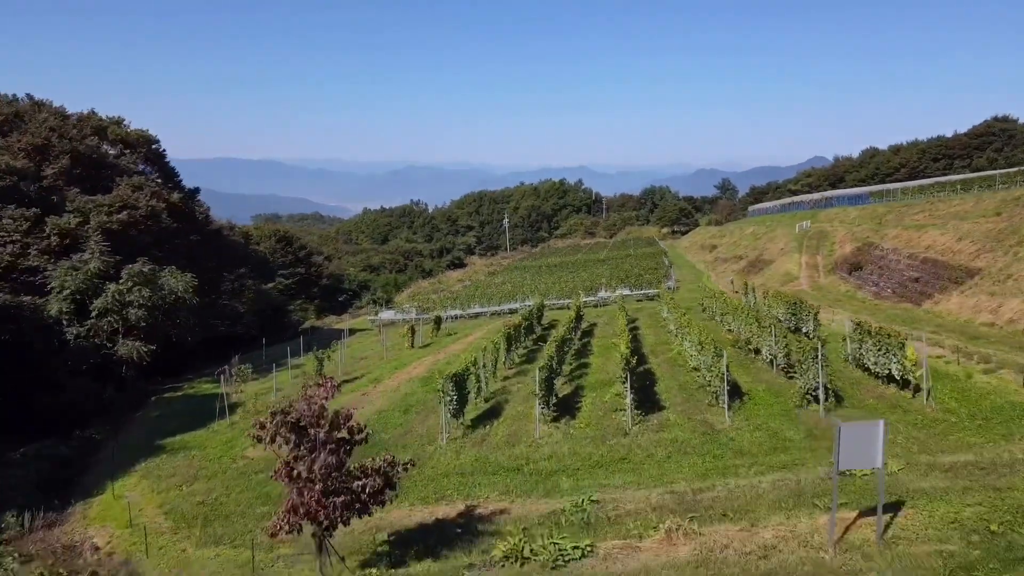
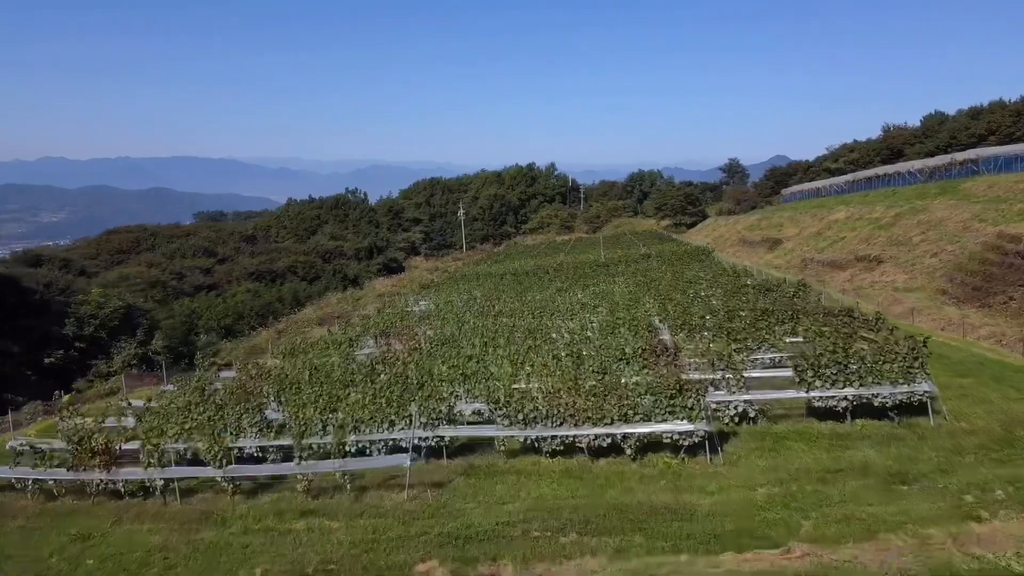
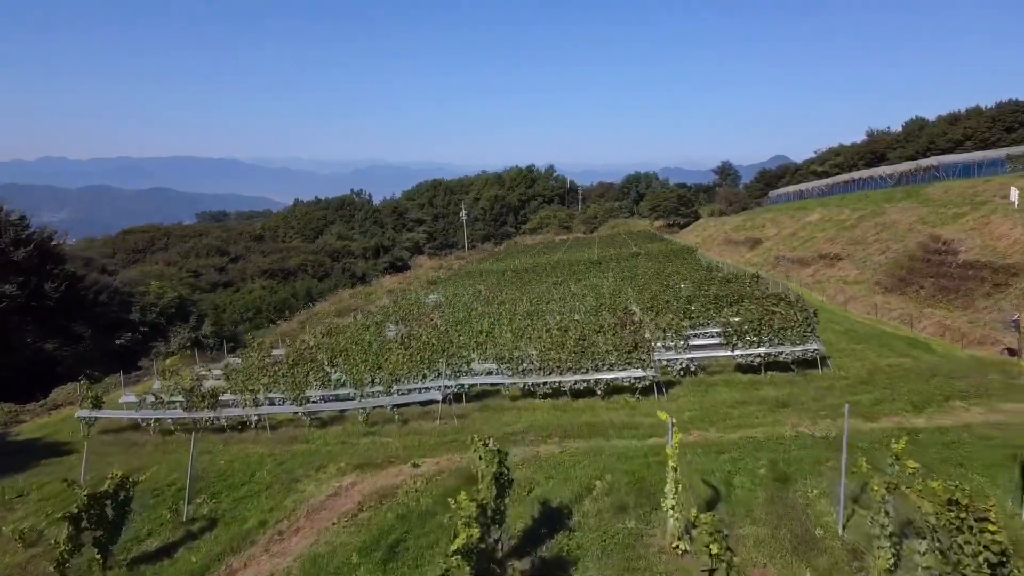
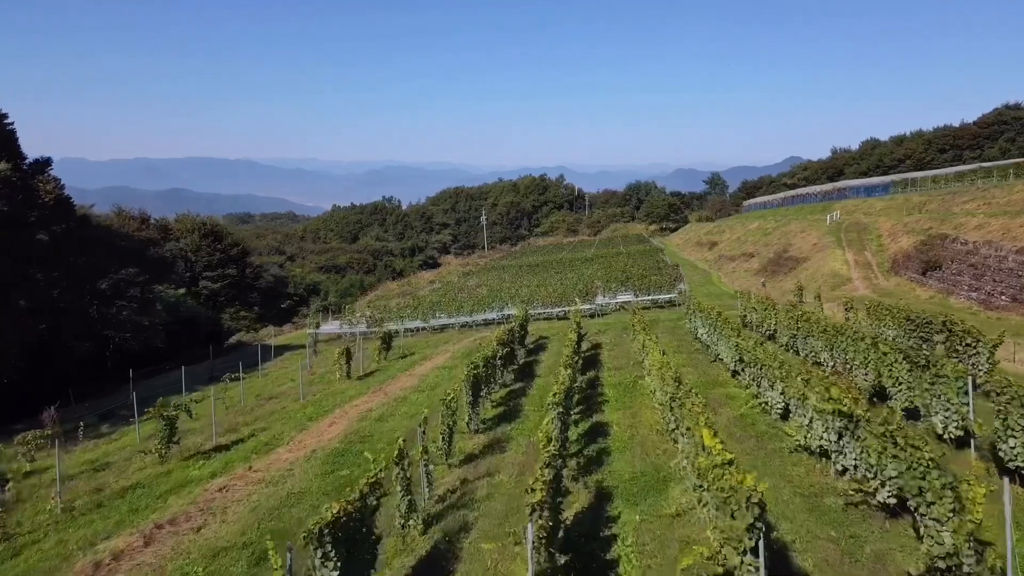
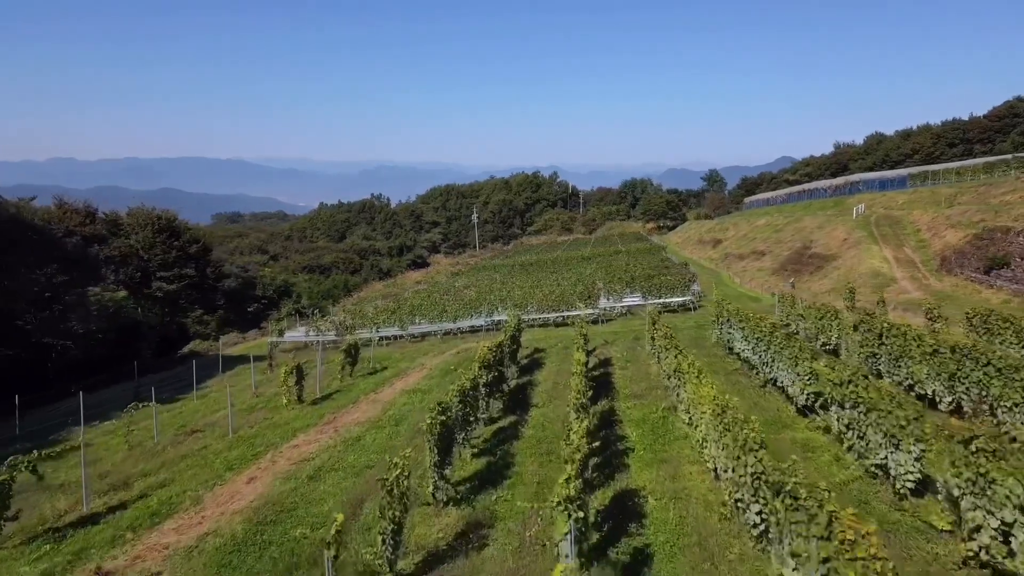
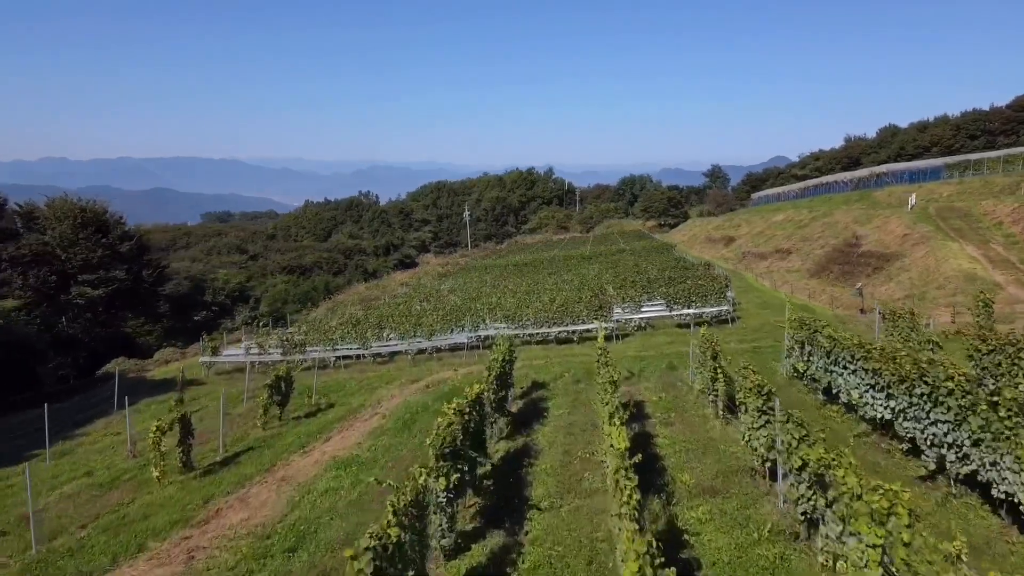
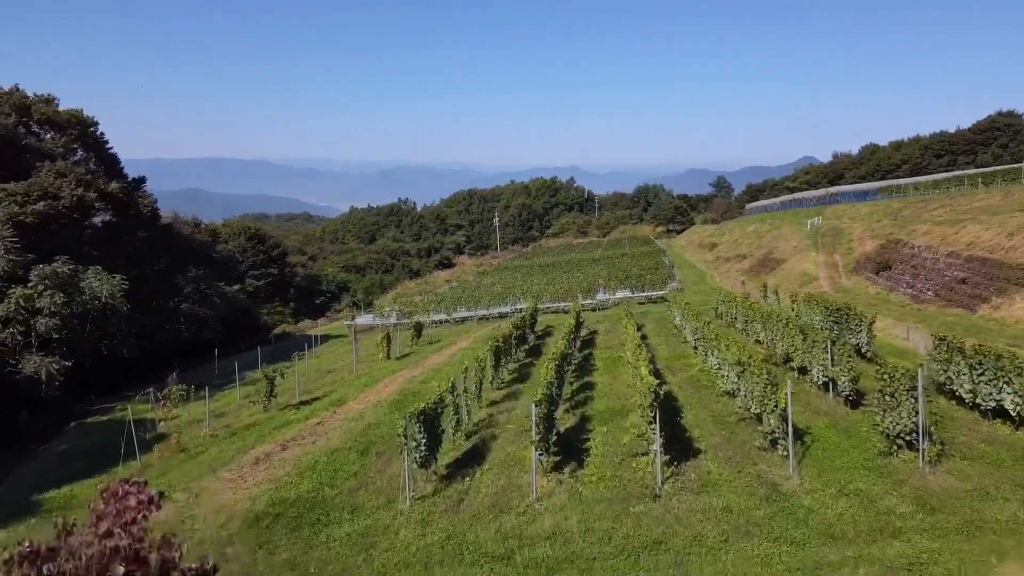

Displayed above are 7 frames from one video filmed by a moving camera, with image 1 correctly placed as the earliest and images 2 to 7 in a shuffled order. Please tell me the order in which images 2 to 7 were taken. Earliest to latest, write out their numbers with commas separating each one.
7, 4, 5, 6, 3, 2
